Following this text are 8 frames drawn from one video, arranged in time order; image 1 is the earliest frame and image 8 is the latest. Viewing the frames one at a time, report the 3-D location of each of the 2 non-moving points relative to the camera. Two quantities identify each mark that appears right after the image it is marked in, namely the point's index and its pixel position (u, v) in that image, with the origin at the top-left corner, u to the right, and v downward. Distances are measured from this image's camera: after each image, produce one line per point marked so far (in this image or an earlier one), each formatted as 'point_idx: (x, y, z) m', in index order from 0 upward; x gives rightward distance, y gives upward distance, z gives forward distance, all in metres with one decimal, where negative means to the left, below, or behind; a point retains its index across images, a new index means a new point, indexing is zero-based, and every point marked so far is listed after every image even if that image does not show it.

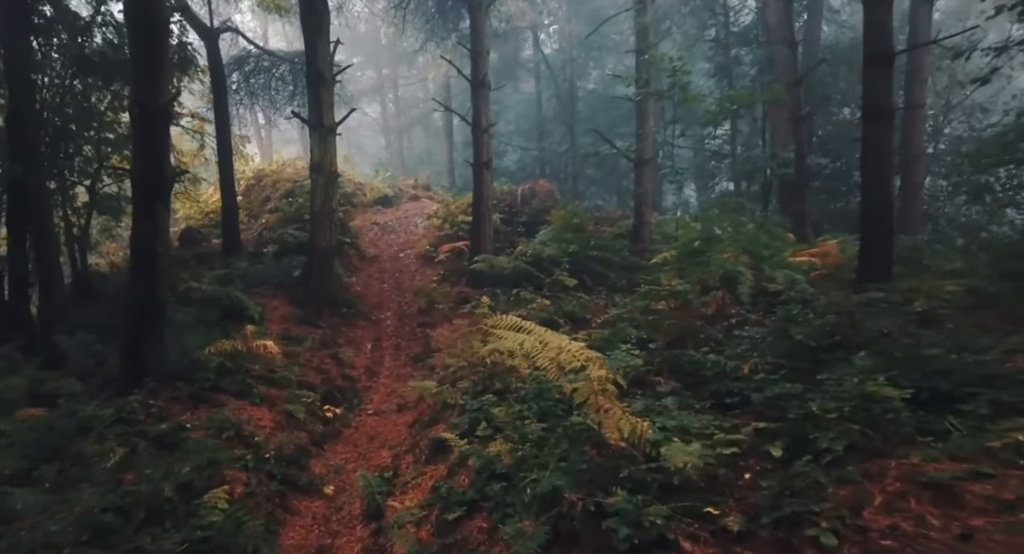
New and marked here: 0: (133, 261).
0: (-4.4, +0.2, +9.7) m
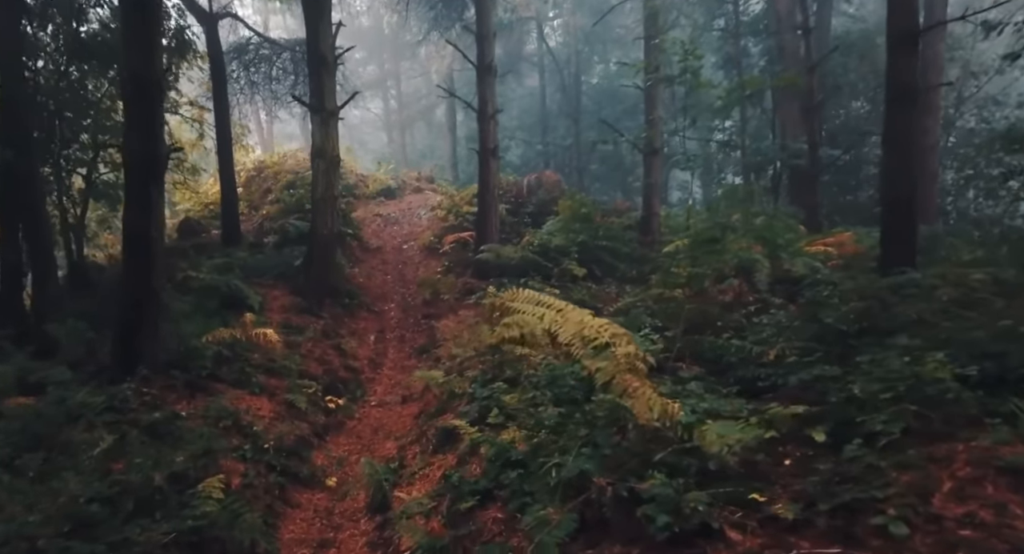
0: (-4.3, +0.4, +9.3) m
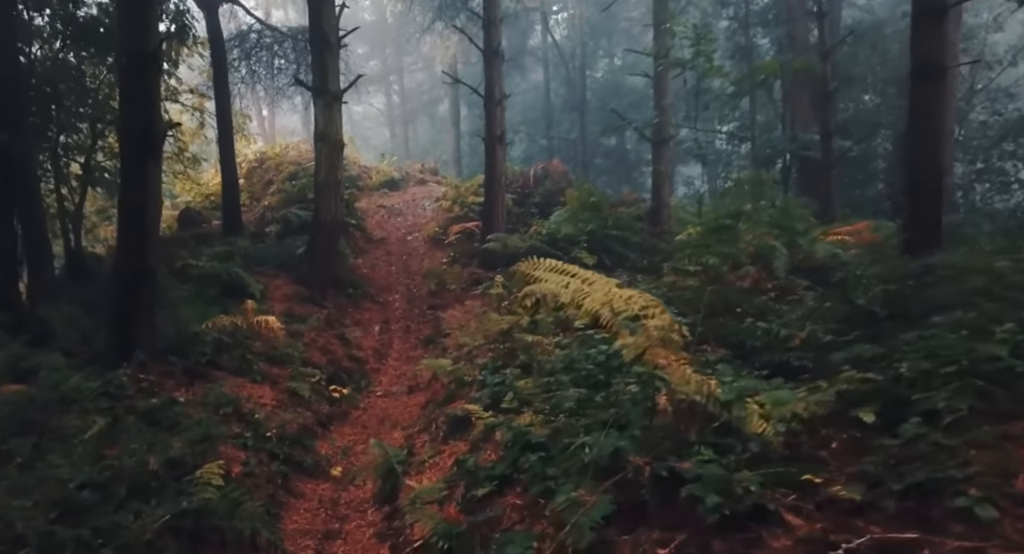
0: (-4.2, +0.6, +8.9) m
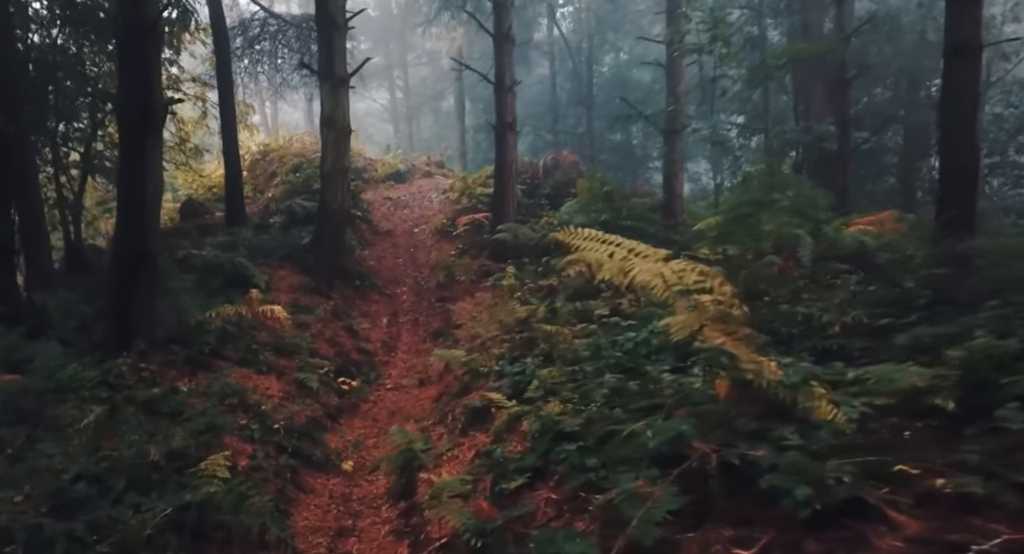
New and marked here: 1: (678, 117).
0: (-4.0, +0.7, +8.5) m
1: (+3.6, +3.4, +18.0) m
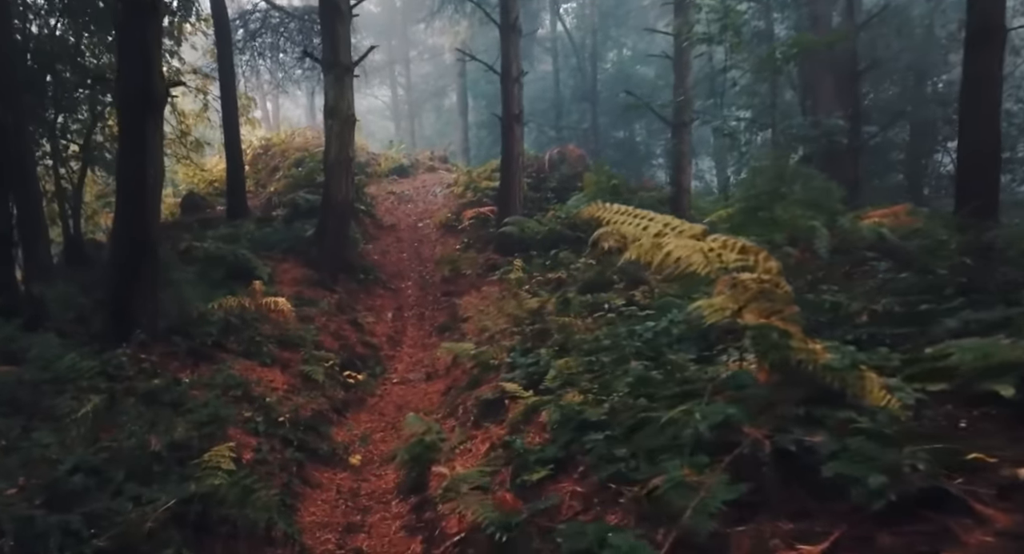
0: (-3.9, +0.8, +8.2) m
1: (+3.7, +3.5, +17.8) m
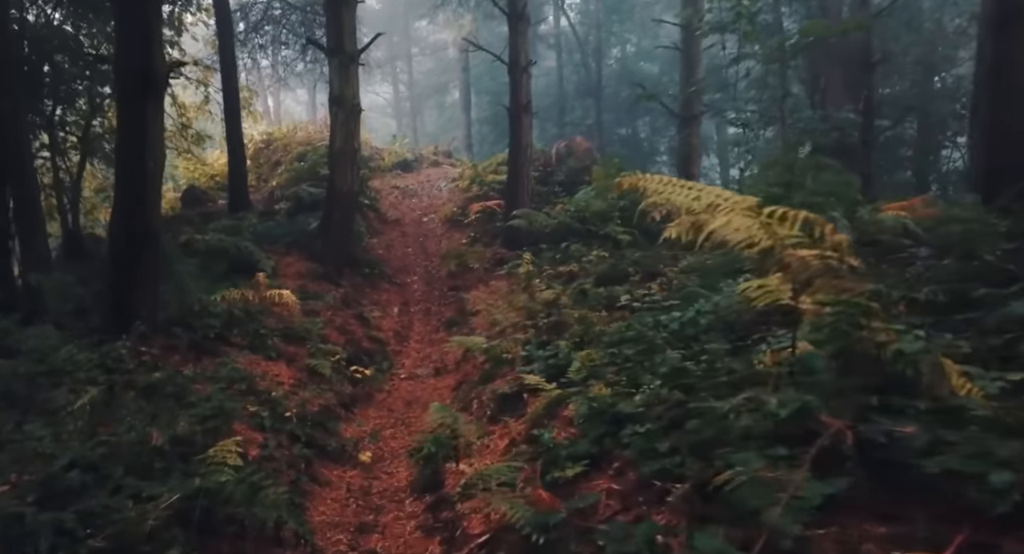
0: (-3.7, +0.9, +7.9) m
1: (+3.8, +3.6, +17.4) m
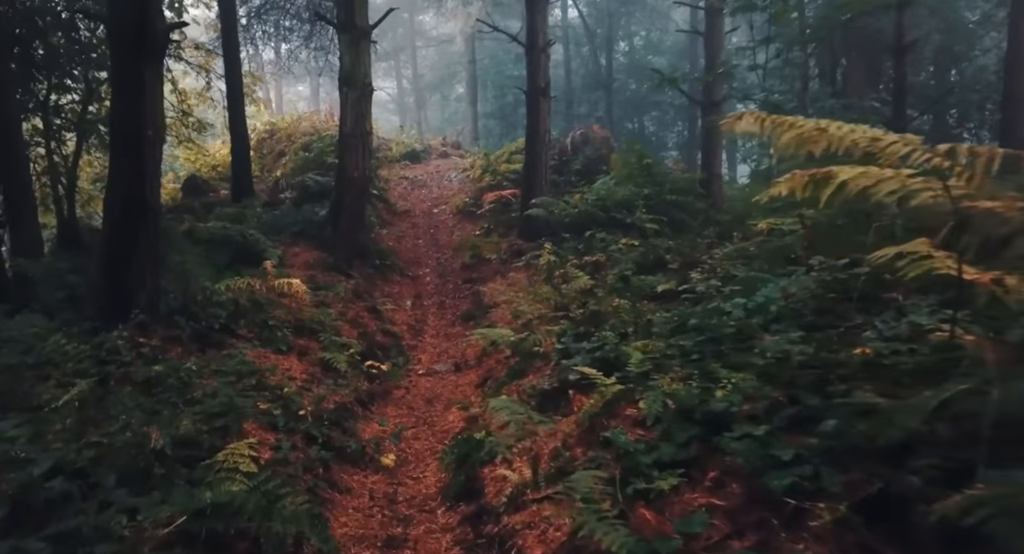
0: (-3.4, +1.1, +7.2) m
1: (+4.1, +3.8, +16.7) m
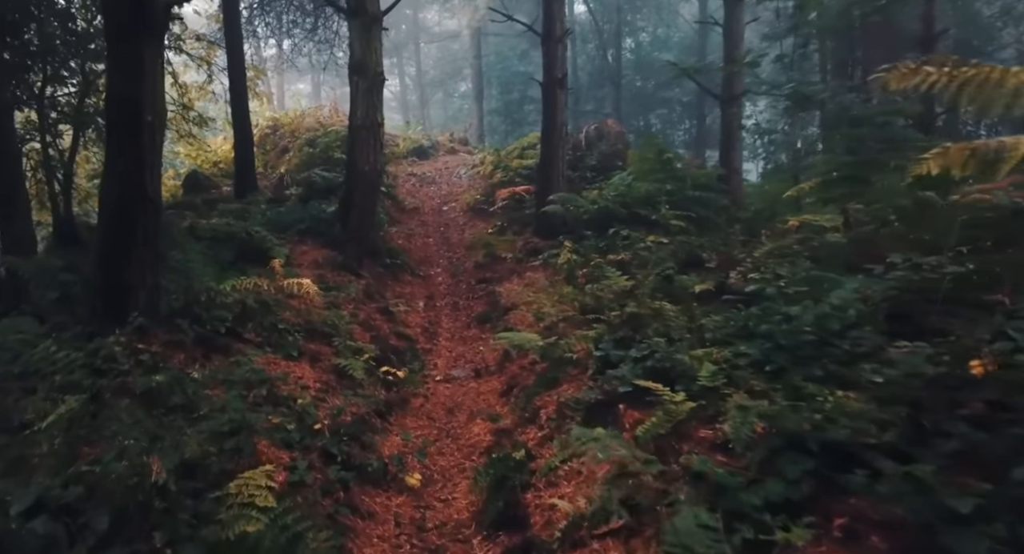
0: (-3.2, +1.1, +6.6) m
1: (+4.4, +3.8, +16.1) m
